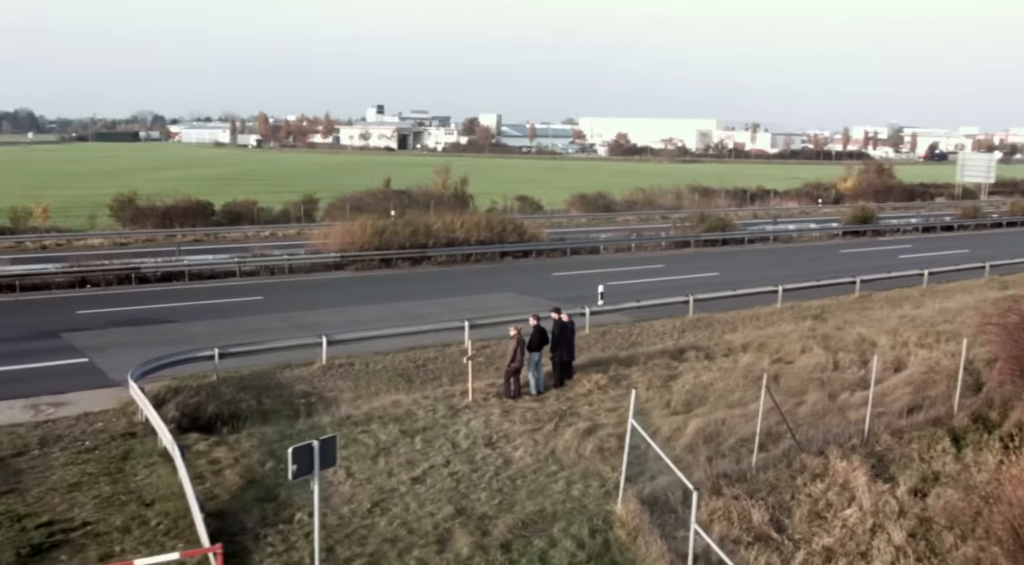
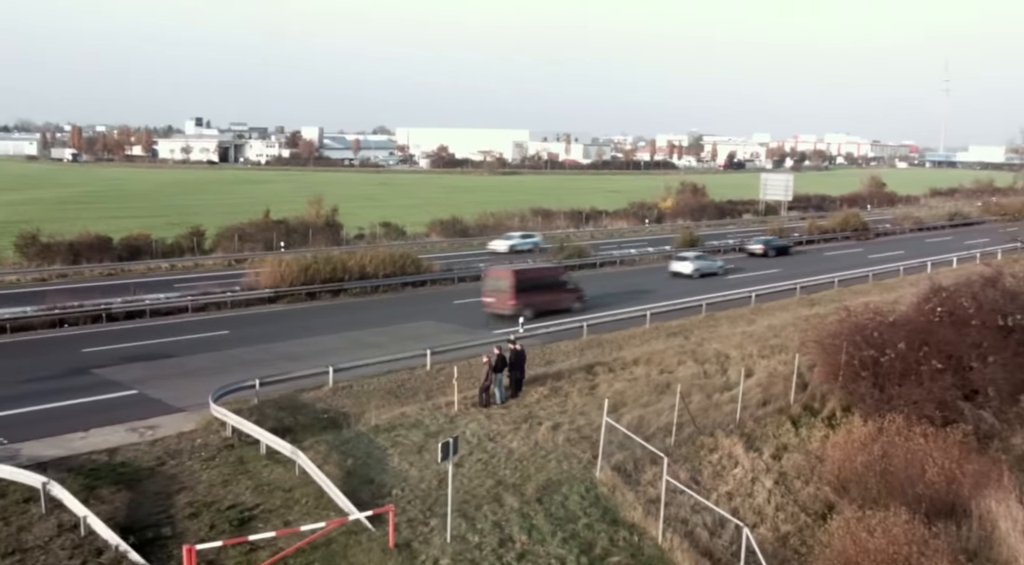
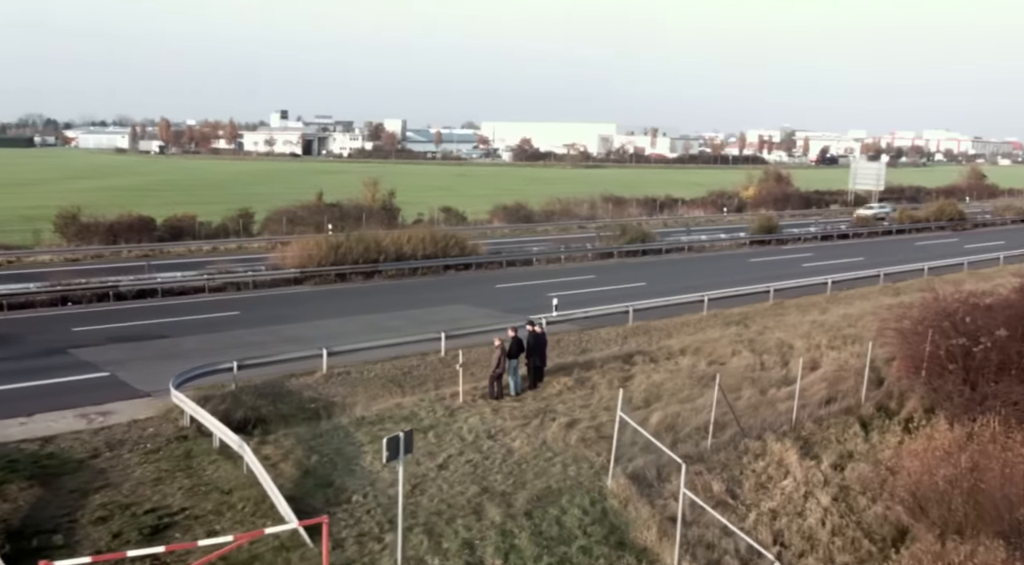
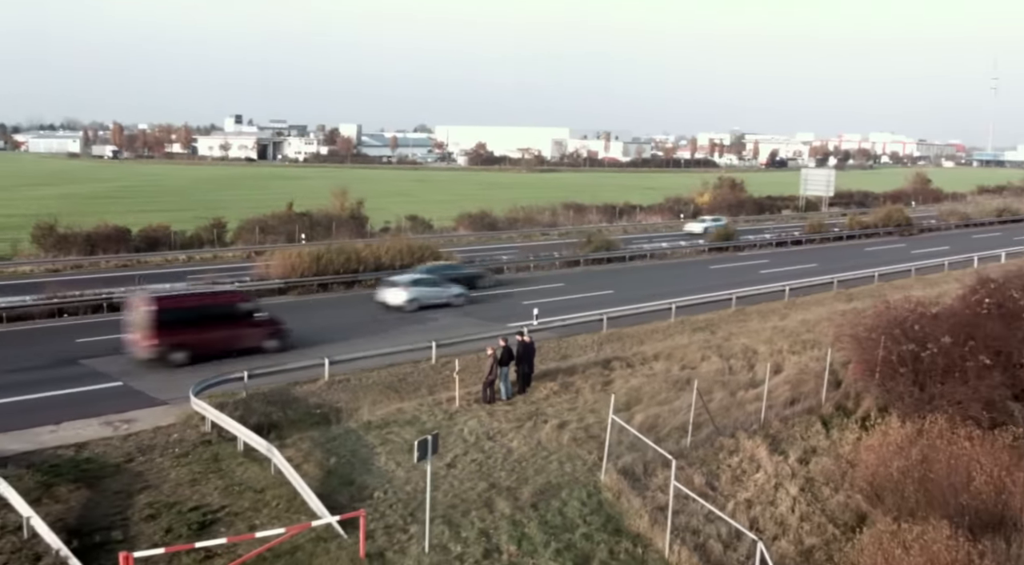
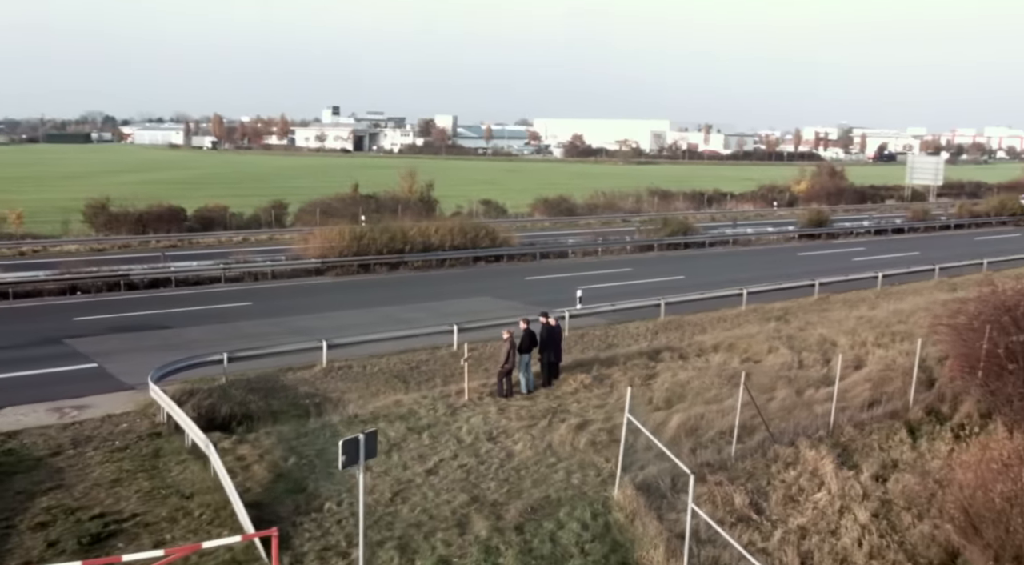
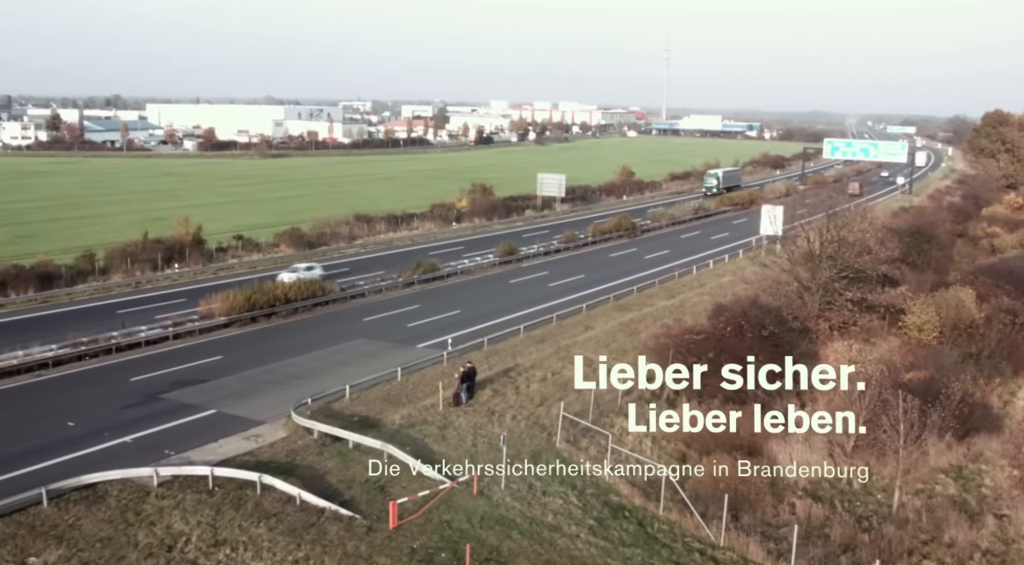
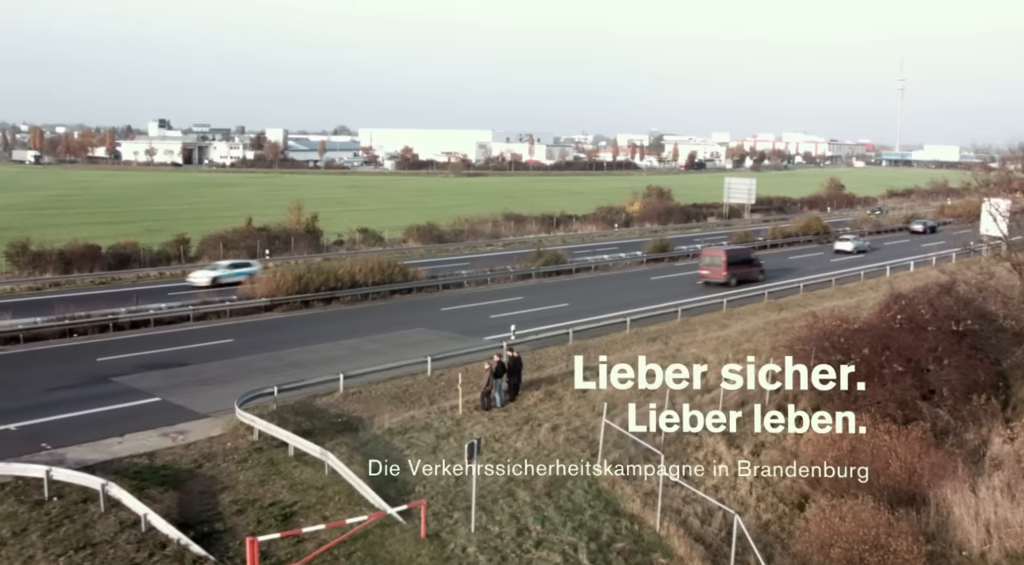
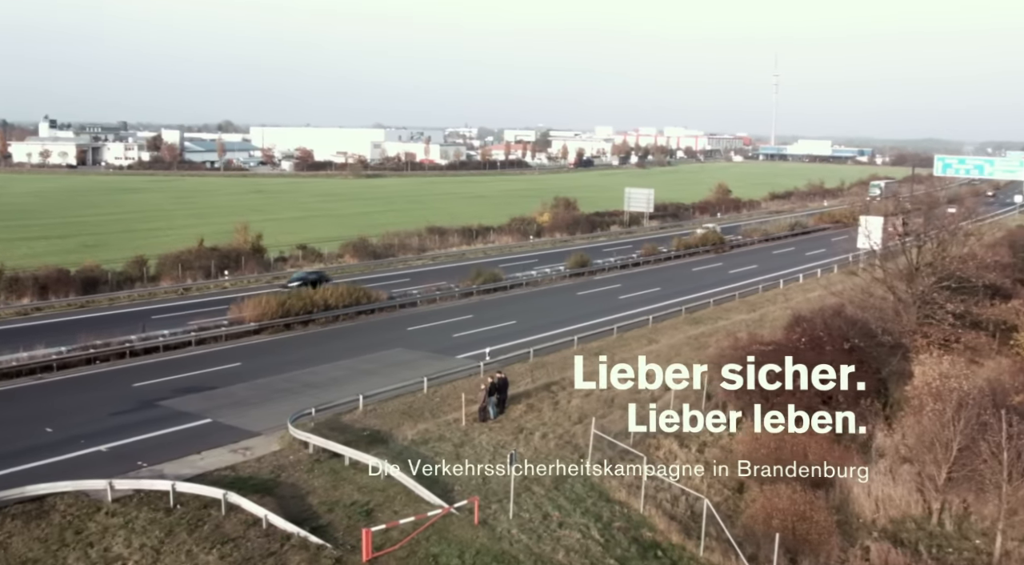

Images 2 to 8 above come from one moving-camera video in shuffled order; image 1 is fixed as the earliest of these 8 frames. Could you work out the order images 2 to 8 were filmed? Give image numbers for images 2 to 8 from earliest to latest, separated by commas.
5, 3, 4, 2, 7, 8, 6
